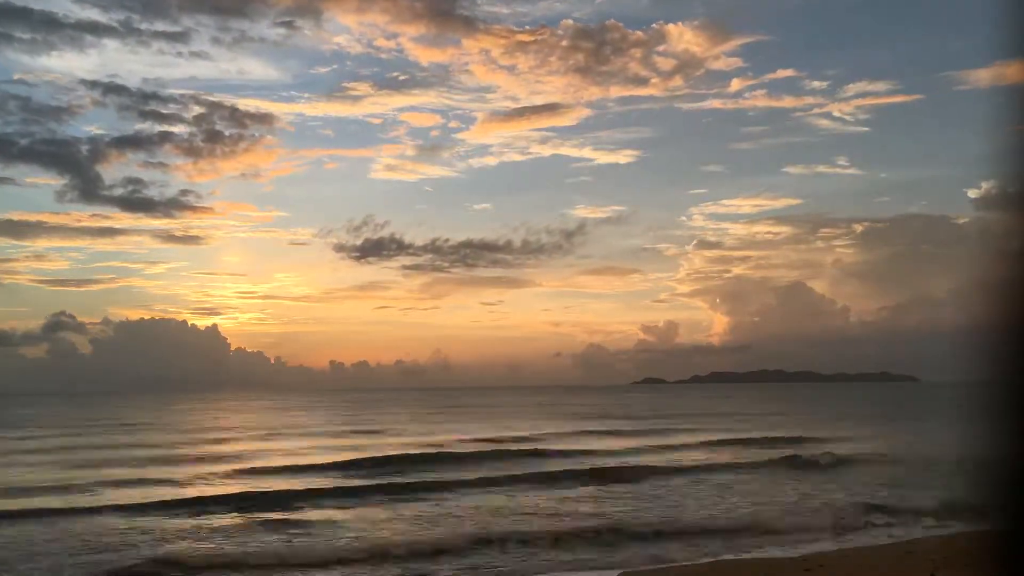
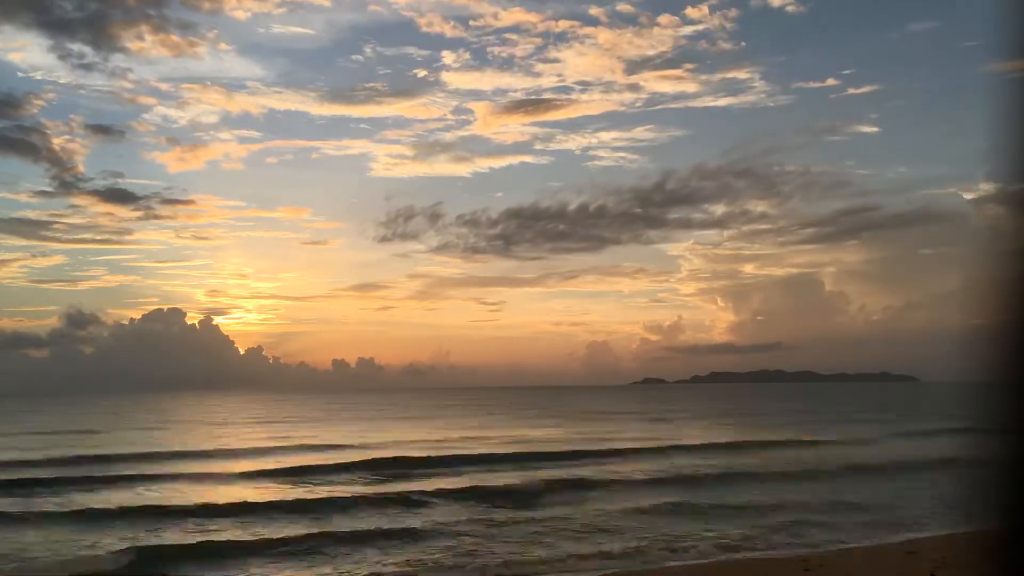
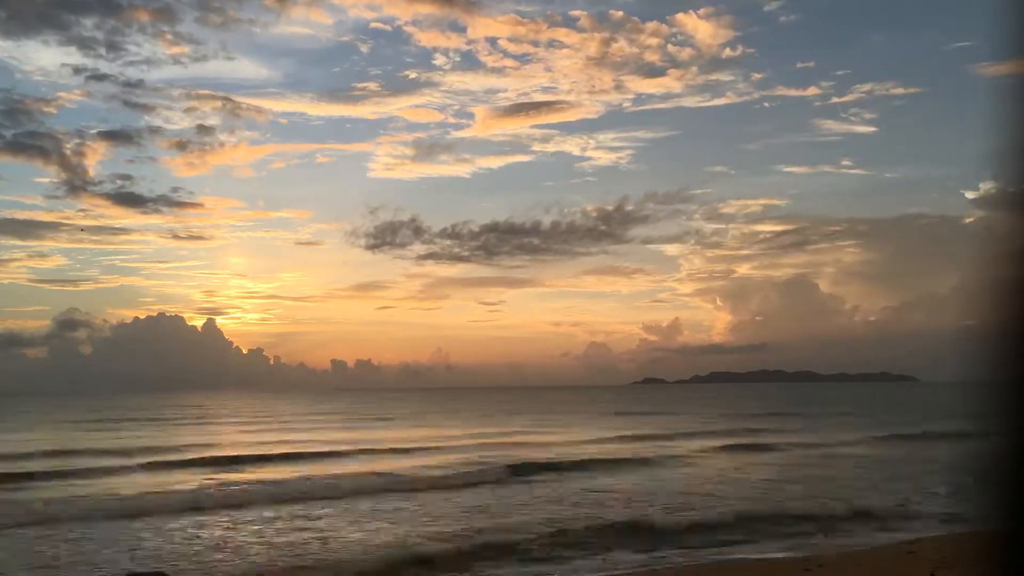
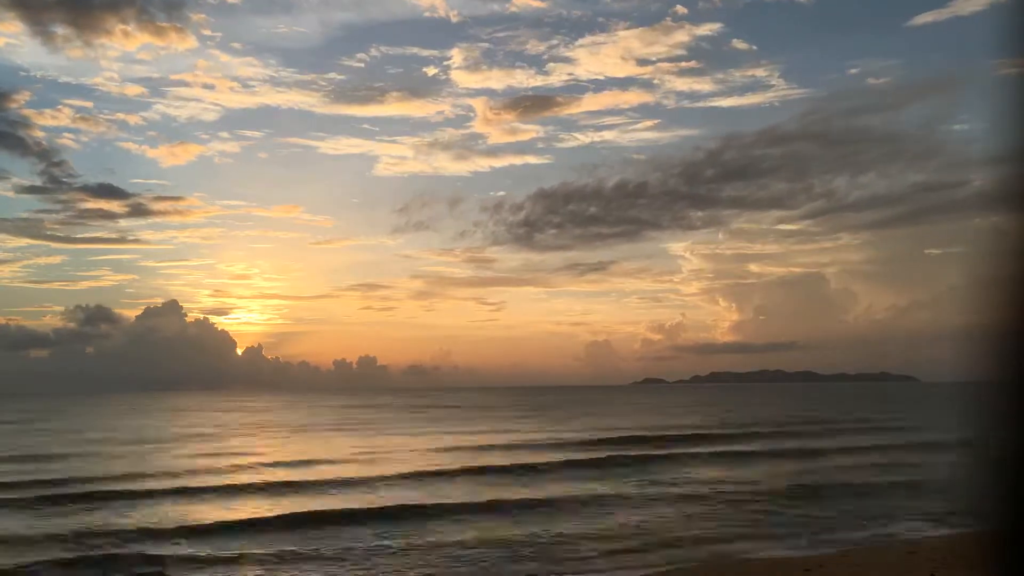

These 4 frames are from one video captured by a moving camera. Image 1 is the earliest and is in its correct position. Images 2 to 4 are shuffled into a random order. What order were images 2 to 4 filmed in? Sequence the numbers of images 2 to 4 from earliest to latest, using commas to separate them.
3, 2, 4
